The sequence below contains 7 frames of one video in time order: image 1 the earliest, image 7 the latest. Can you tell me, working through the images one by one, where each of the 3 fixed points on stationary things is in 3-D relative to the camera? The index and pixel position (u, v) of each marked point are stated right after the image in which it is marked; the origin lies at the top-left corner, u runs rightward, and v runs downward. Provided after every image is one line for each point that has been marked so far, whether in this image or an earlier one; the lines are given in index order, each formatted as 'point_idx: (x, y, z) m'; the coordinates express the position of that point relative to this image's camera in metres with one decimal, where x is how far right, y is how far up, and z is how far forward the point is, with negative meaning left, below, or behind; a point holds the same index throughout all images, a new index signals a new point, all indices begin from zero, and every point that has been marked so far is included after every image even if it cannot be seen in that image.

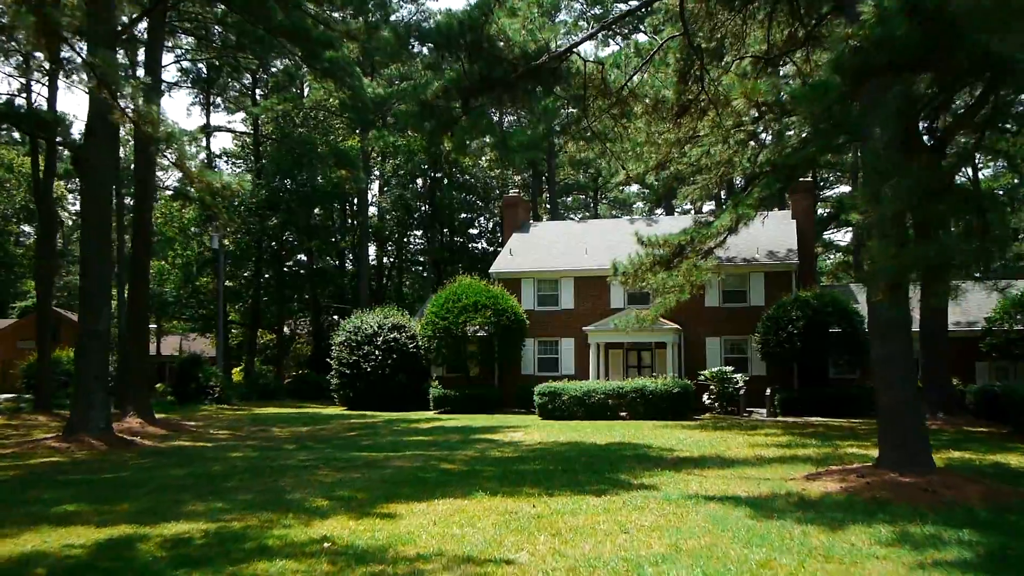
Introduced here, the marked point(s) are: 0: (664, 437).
0: (+3.0, -2.9, +18.6) m
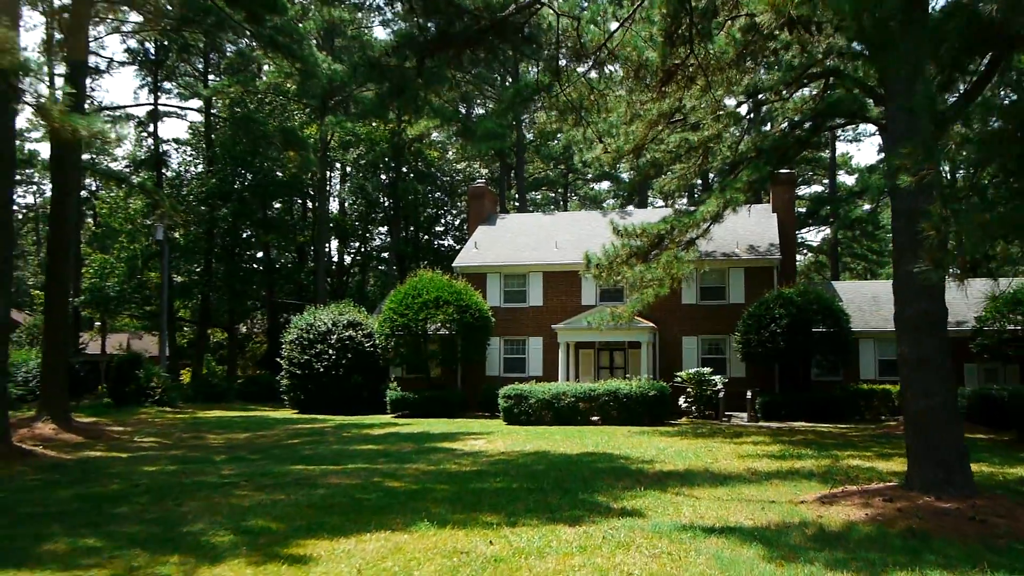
0: (+2.3, -2.8, +16.7) m
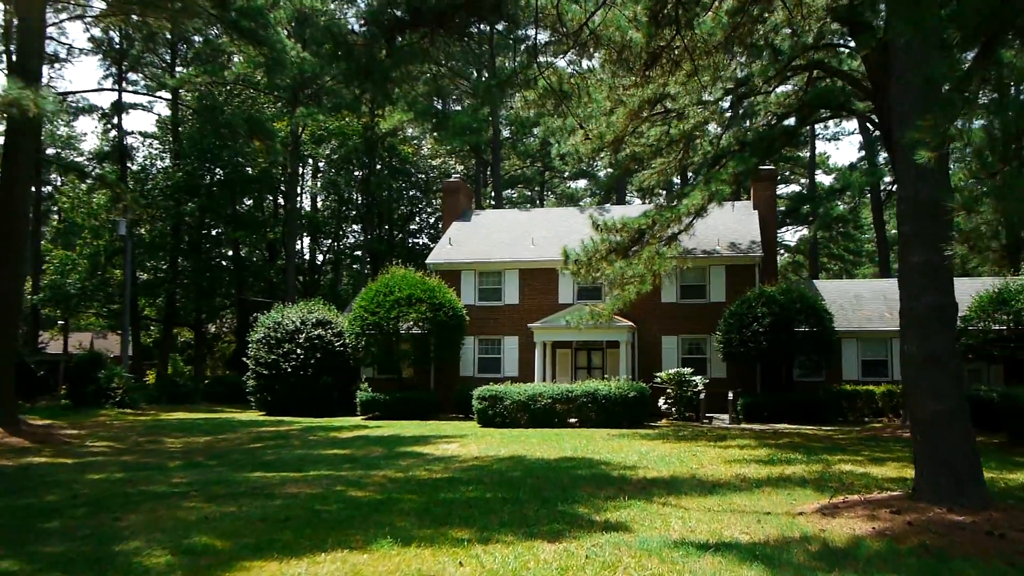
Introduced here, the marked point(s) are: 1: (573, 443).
0: (+1.9, -2.7, +15.9) m
1: (+1.1, -2.8, +17.3) m
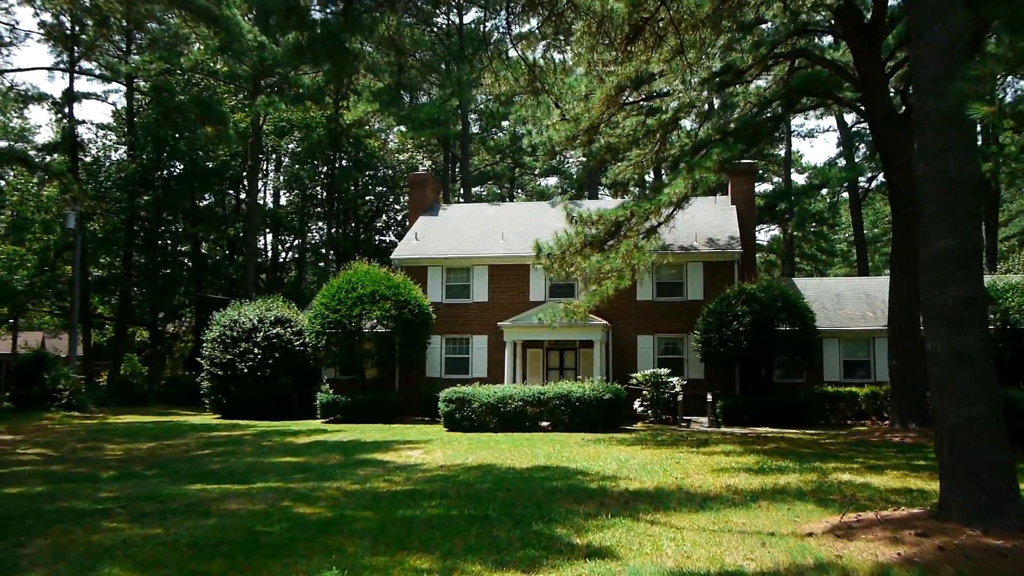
0: (+1.4, -2.6, +14.7) m
1: (+0.6, -2.7, +16.1) m
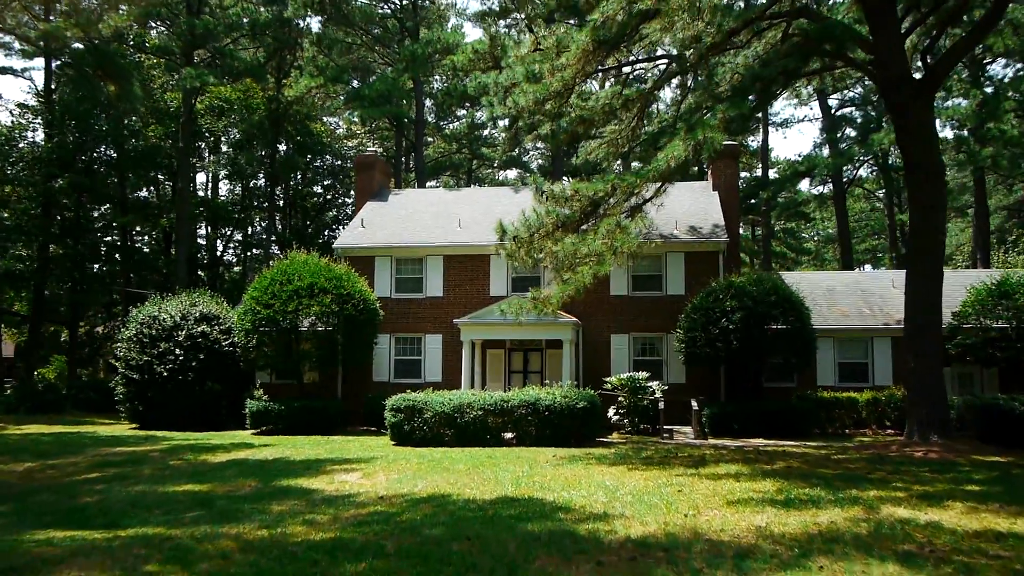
0: (+0.9, -2.4, +11.8) m
1: (0.0, -2.6, +13.2) m
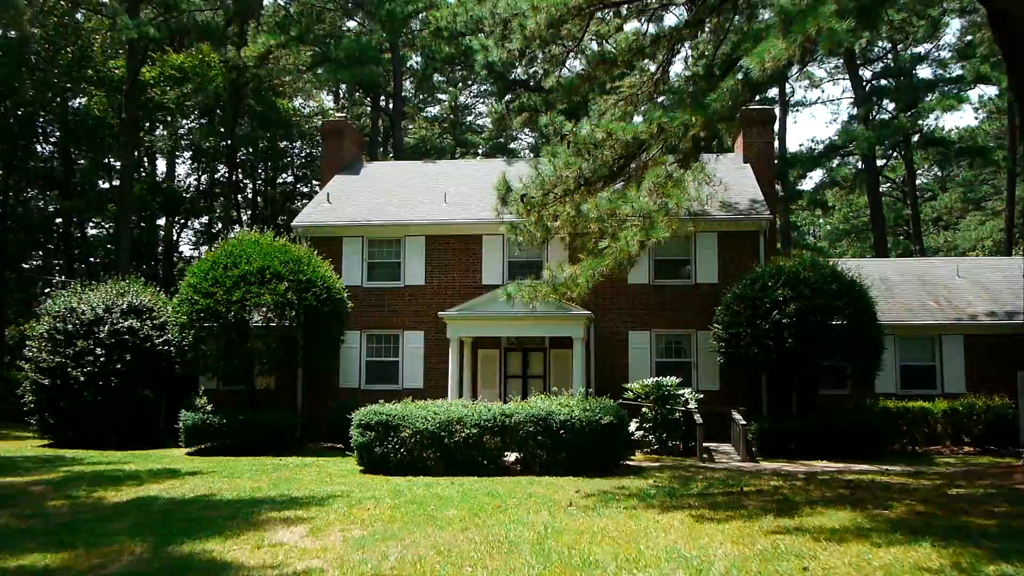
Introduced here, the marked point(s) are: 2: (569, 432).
0: (+1.0, -2.1, +7.8) m
1: (+0.2, -2.3, +9.1) m
2: (+0.8, -2.1, +13.7) m
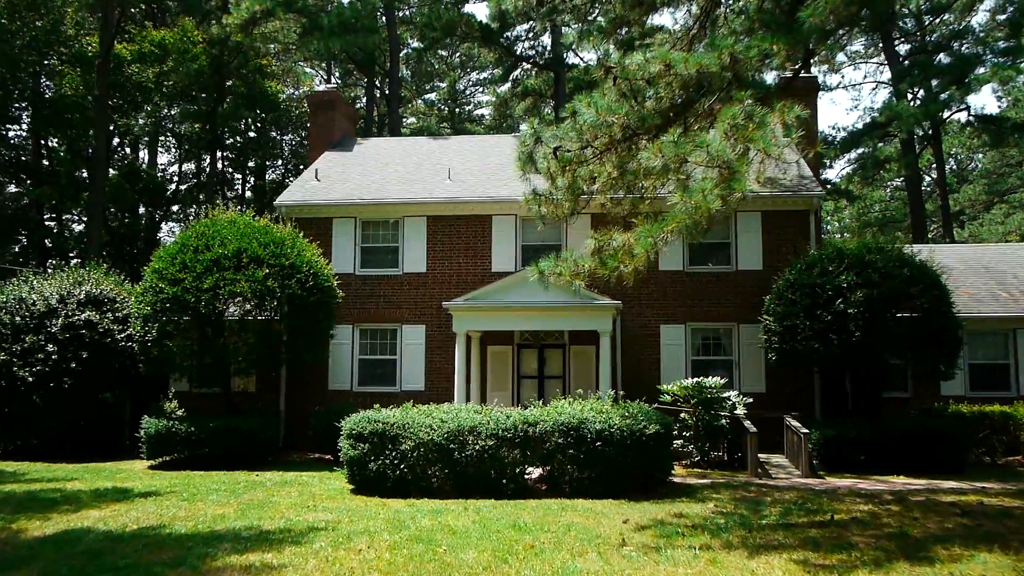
0: (+1.4, -1.9, +5.3) m
1: (+0.5, -2.0, +6.7) m
2: (+1.1, -1.9, +11.3) m
